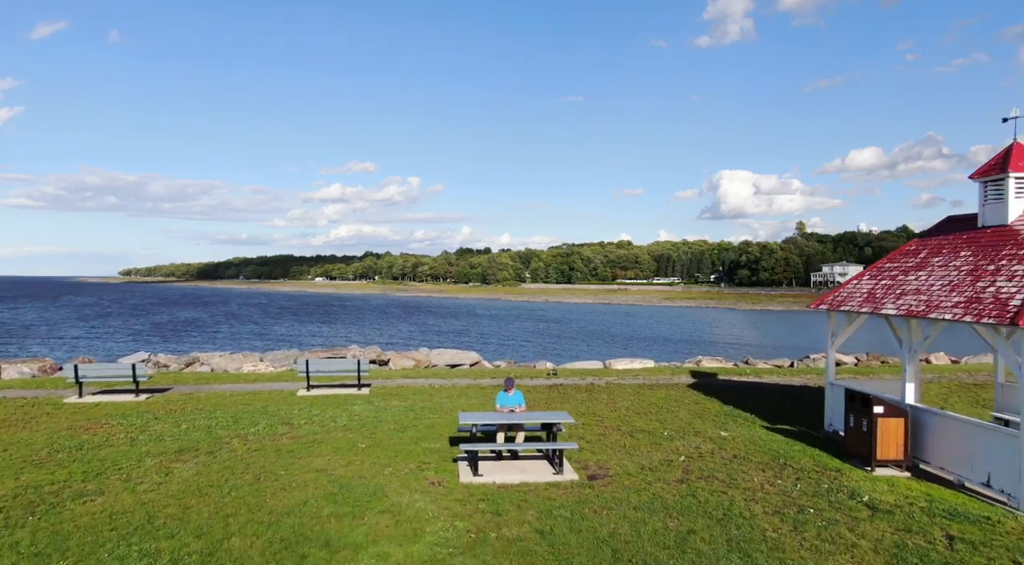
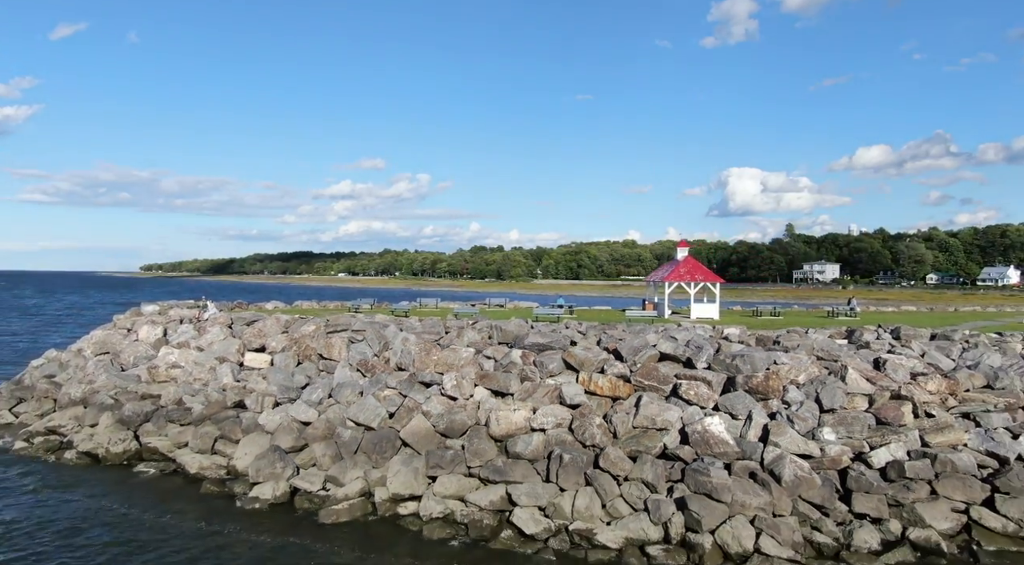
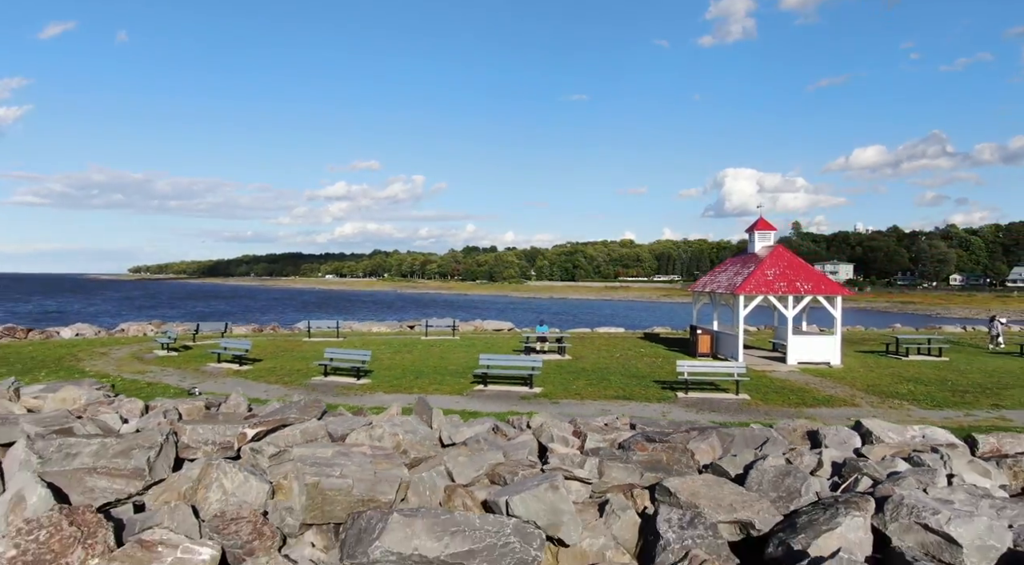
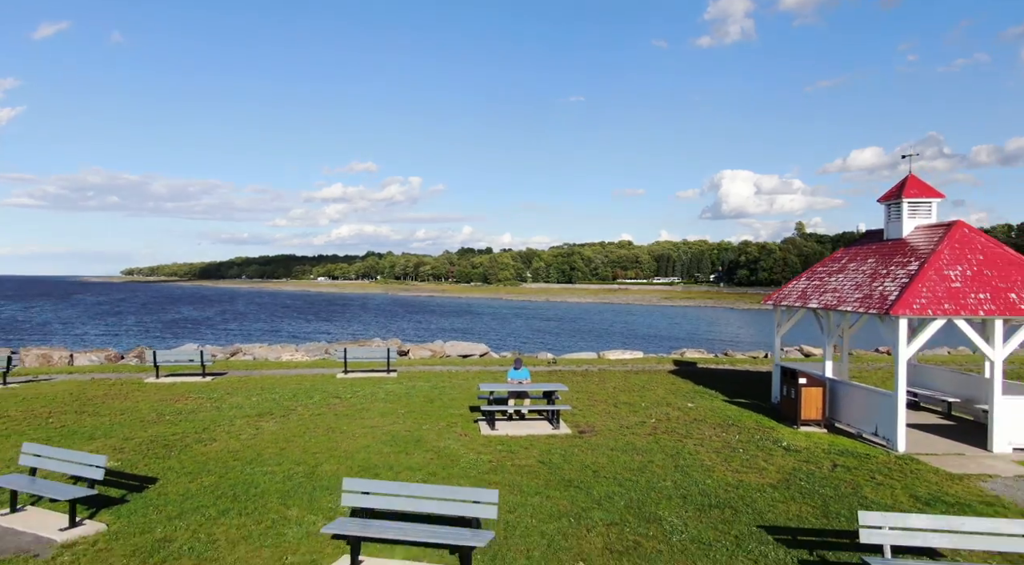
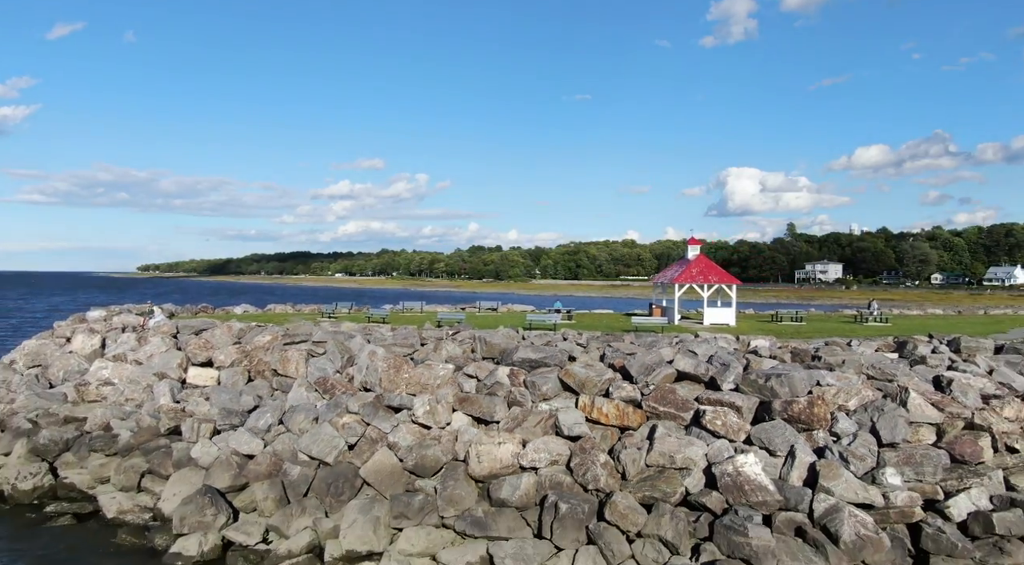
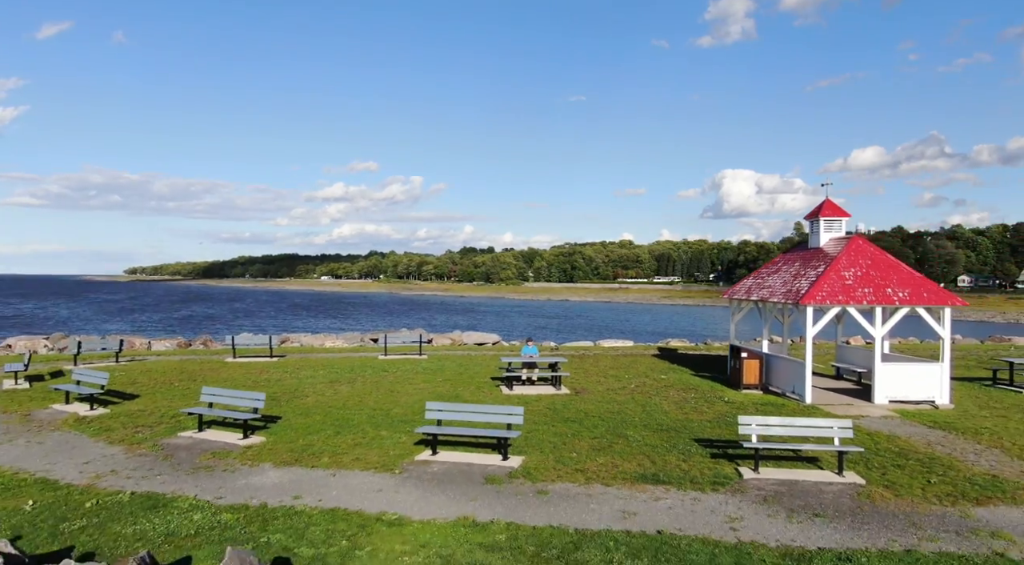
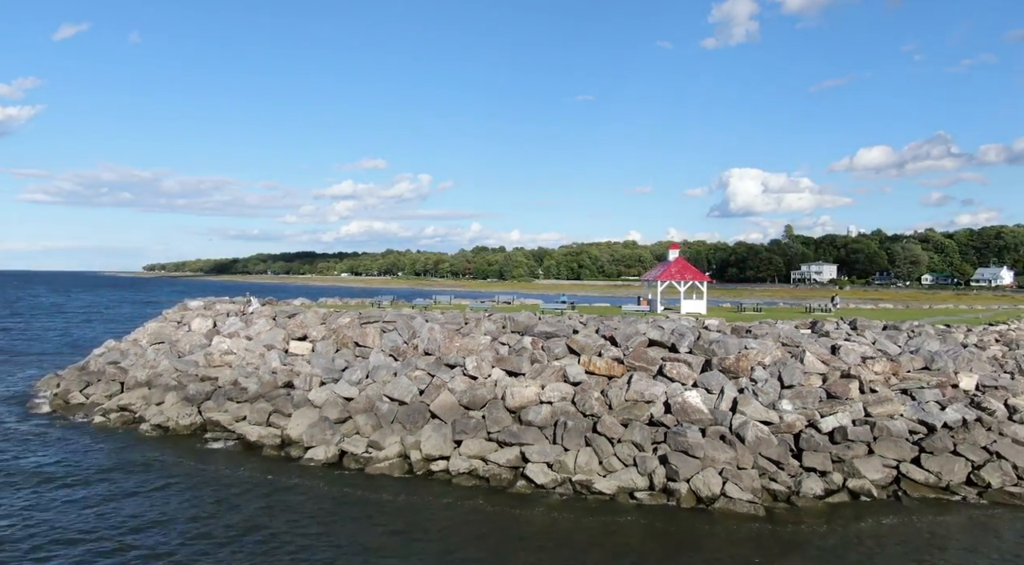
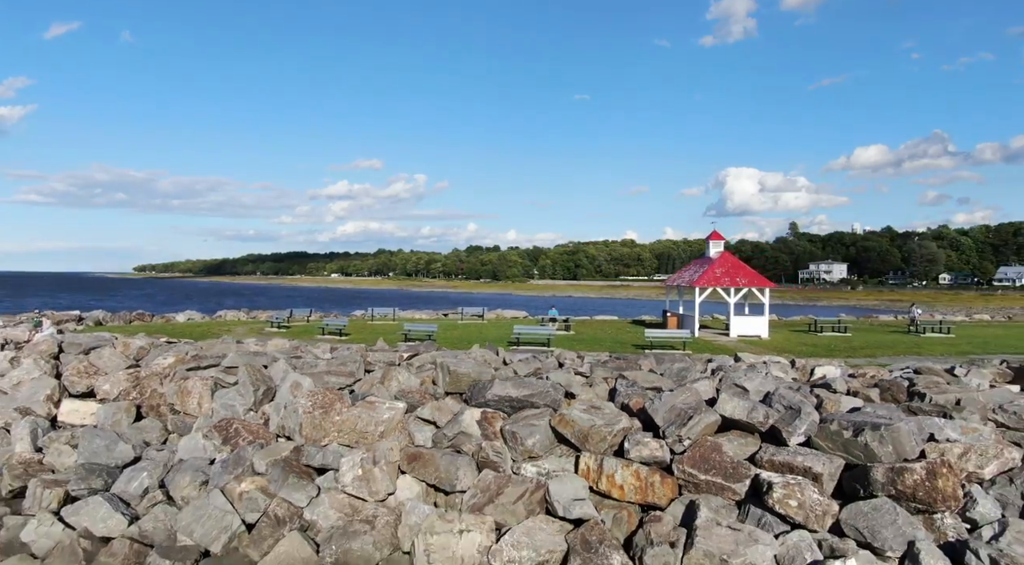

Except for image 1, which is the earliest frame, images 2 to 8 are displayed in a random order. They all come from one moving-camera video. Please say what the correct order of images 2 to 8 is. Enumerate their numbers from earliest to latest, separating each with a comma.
4, 6, 3, 8, 5, 2, 7
